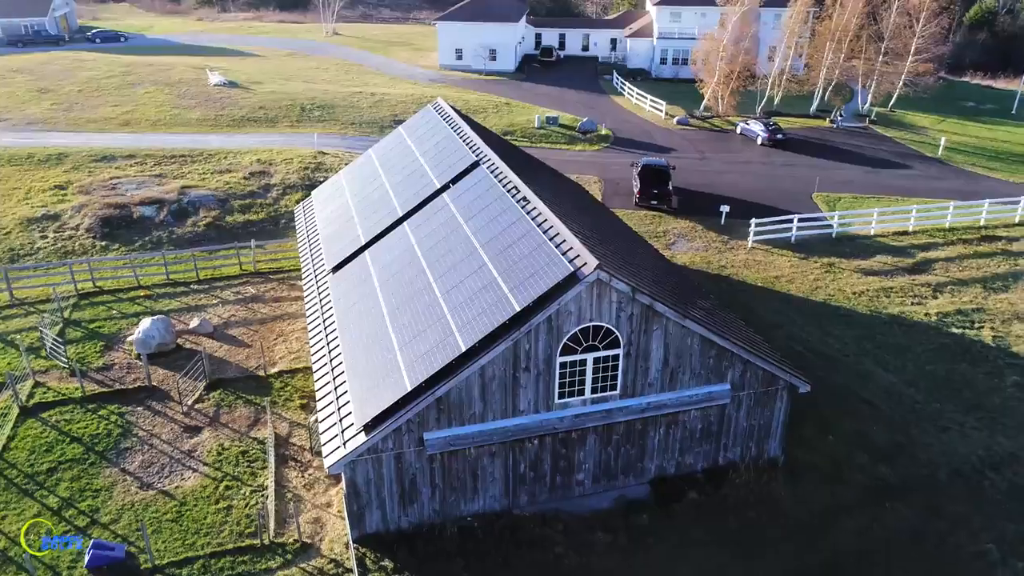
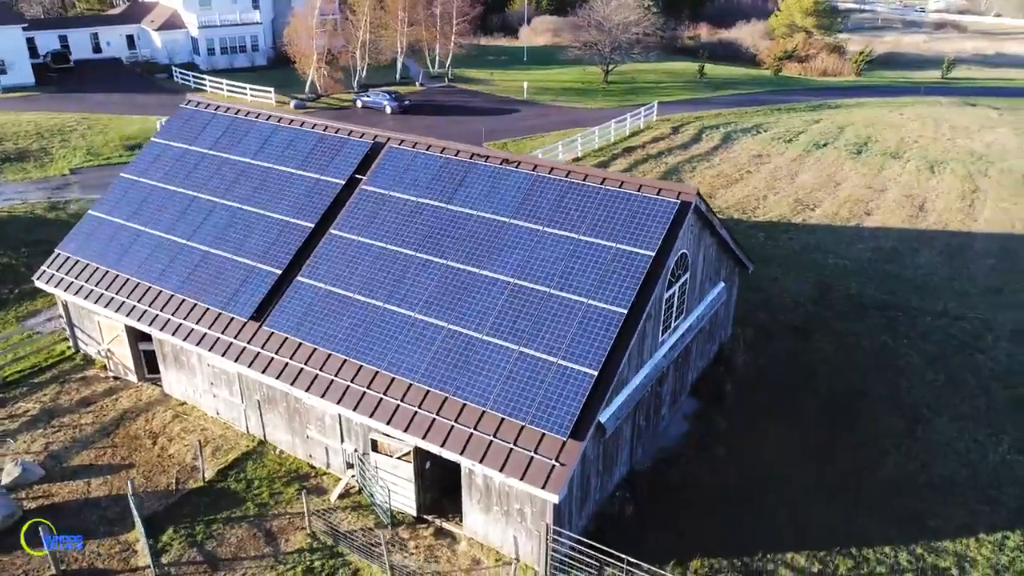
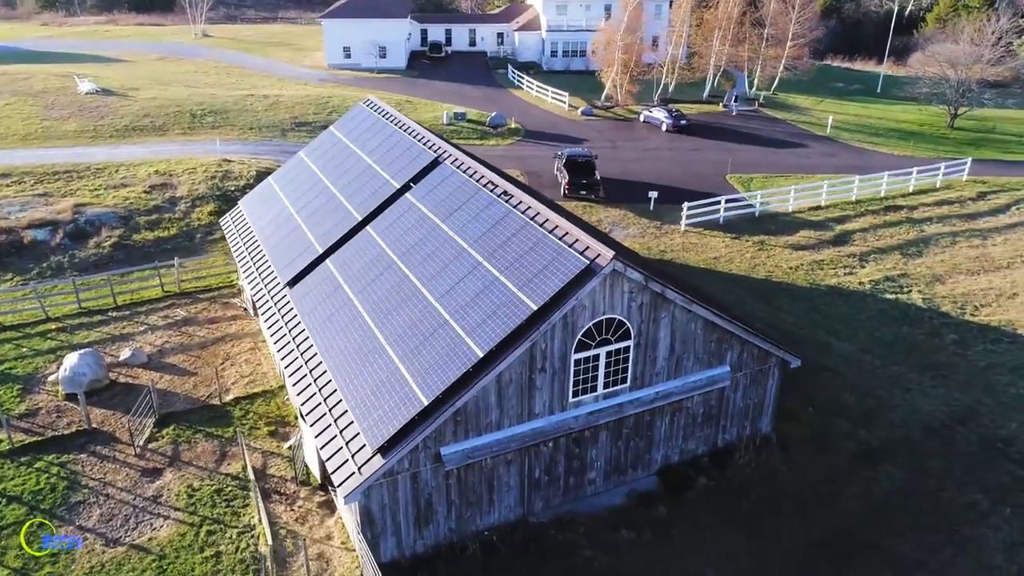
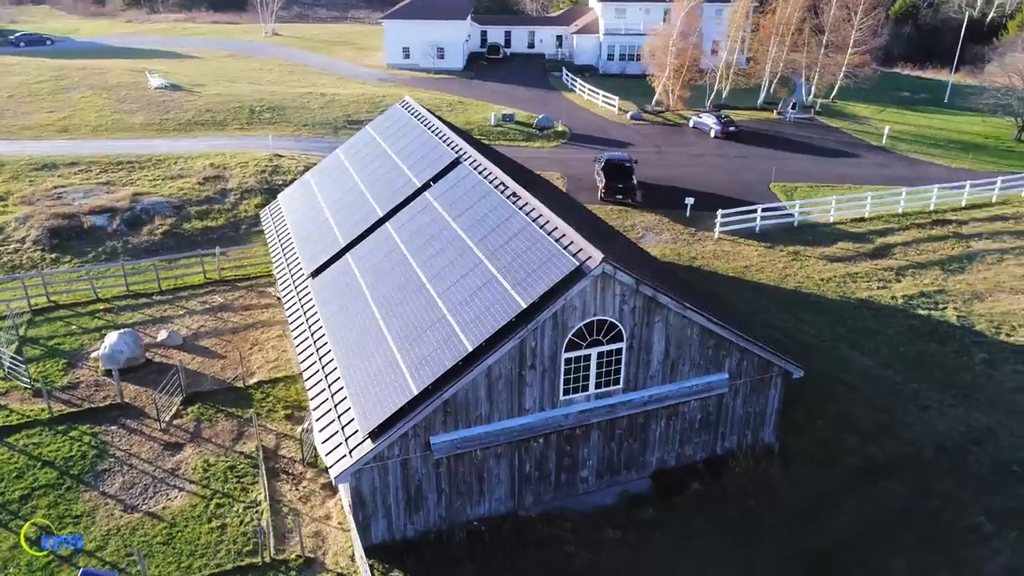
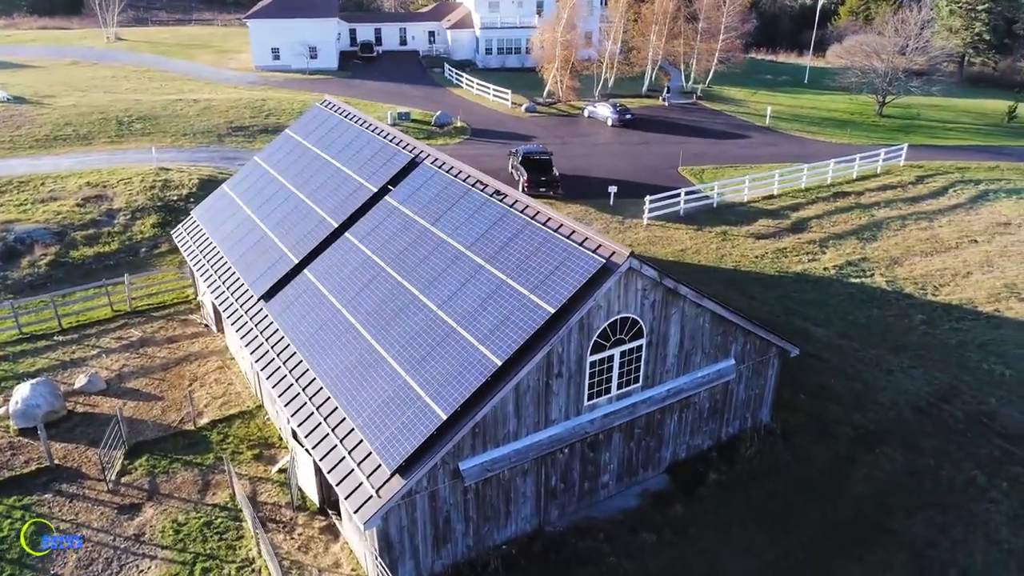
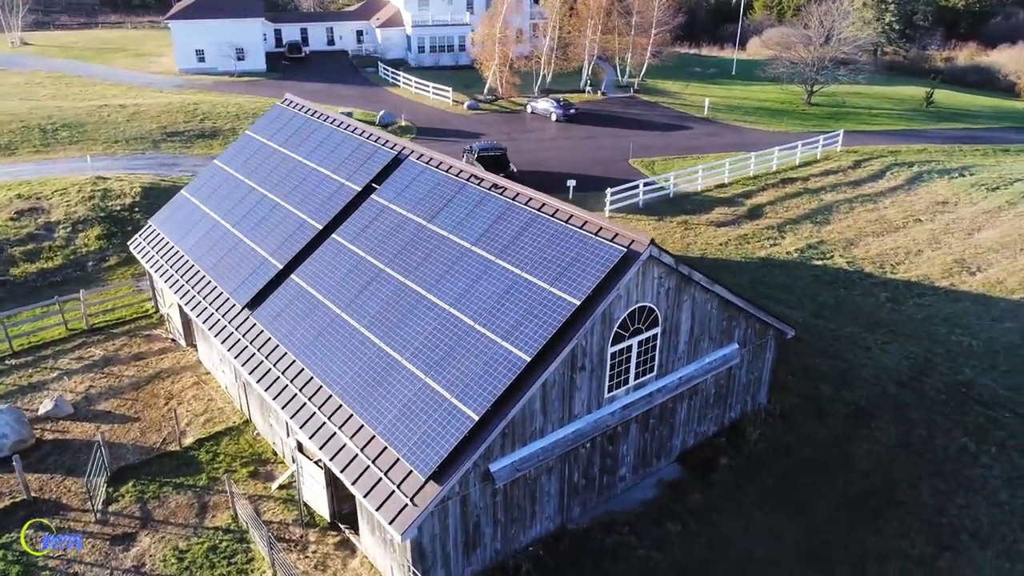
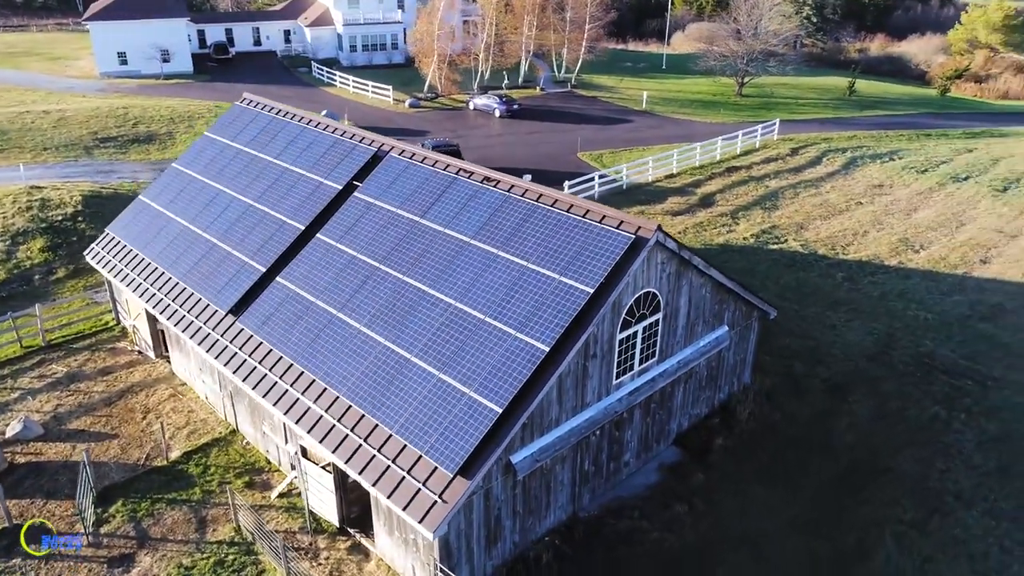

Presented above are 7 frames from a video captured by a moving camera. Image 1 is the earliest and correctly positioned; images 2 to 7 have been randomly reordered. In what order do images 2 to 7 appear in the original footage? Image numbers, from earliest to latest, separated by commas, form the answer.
4, 3, 5, 6, 7, 2
